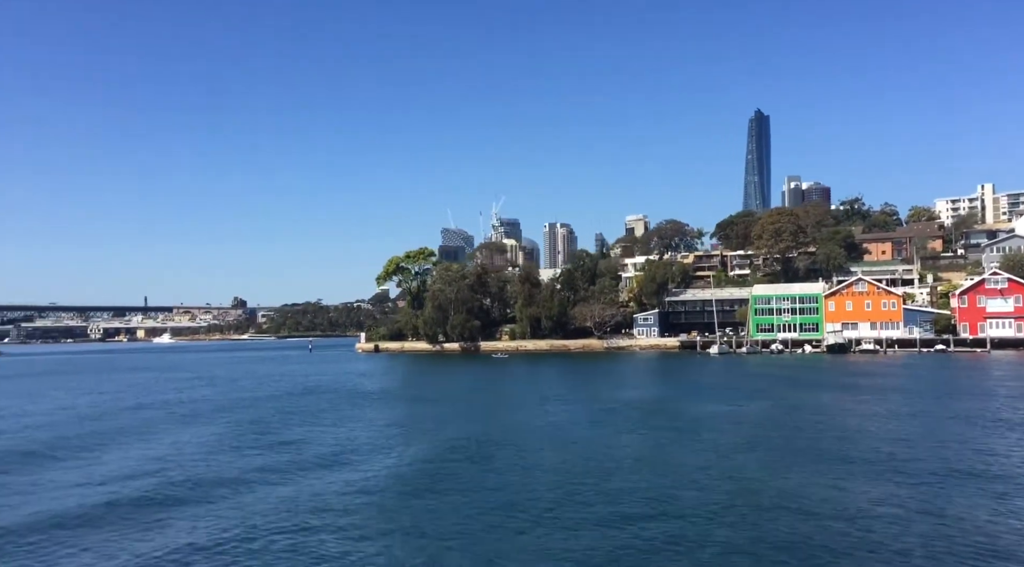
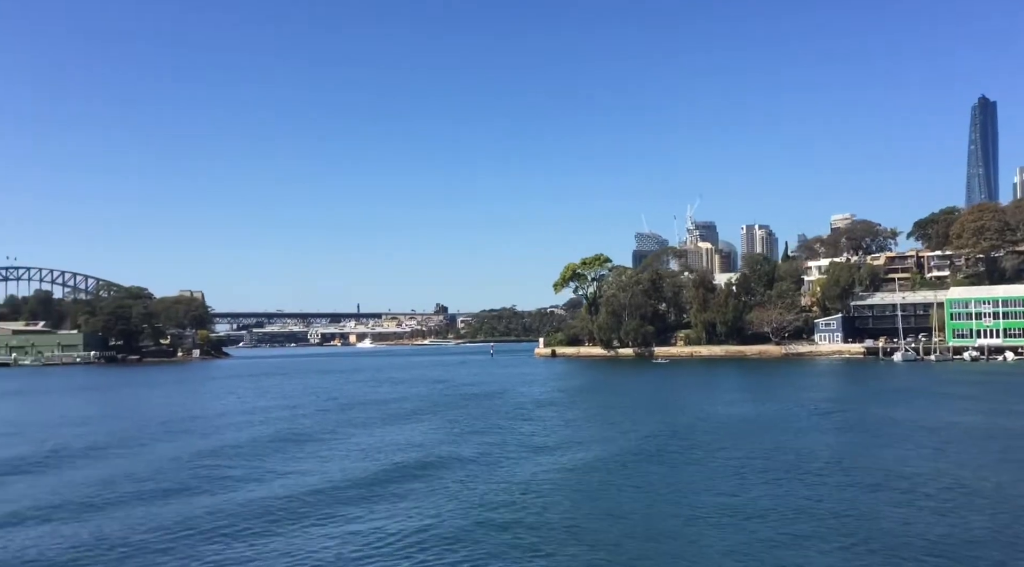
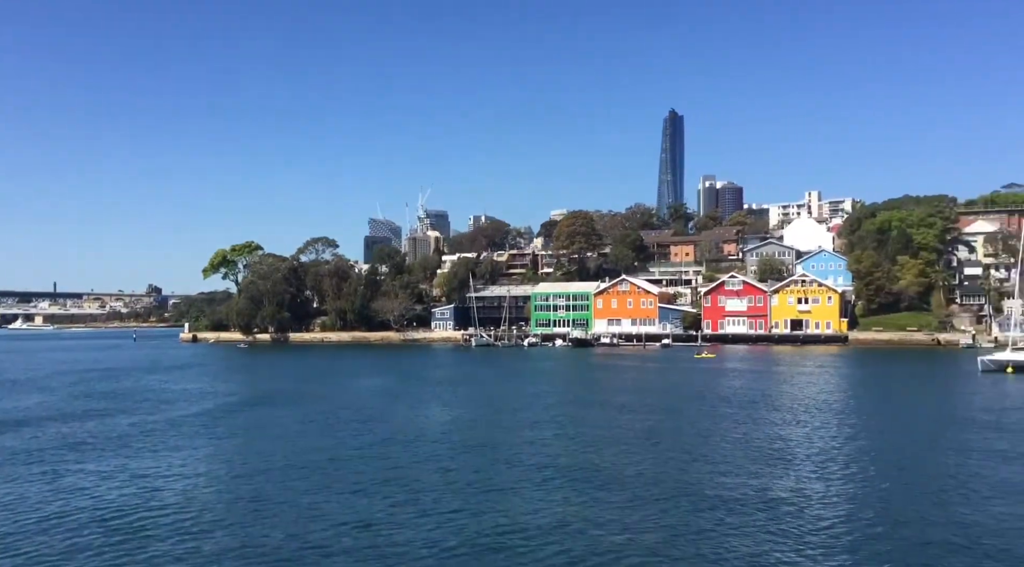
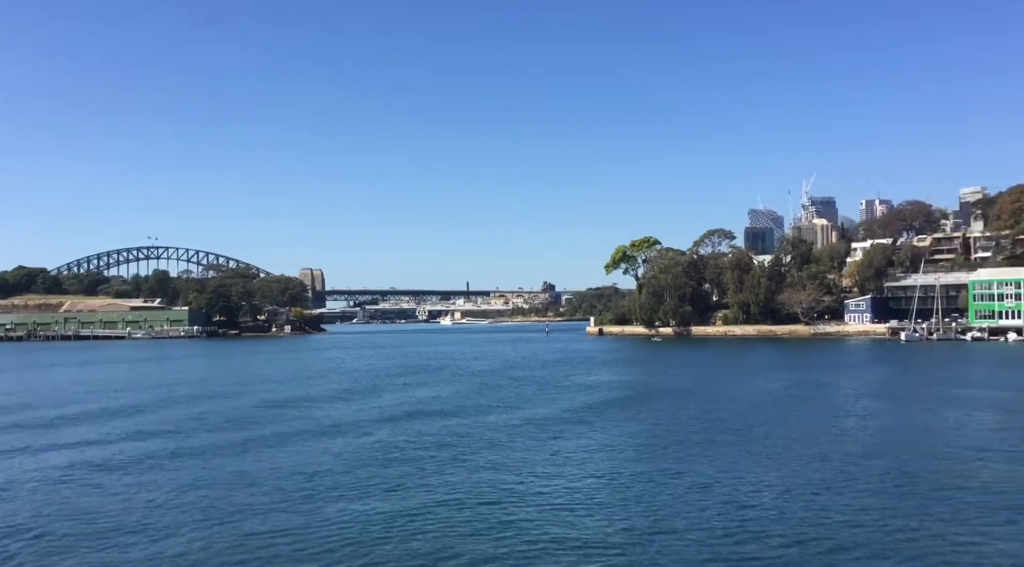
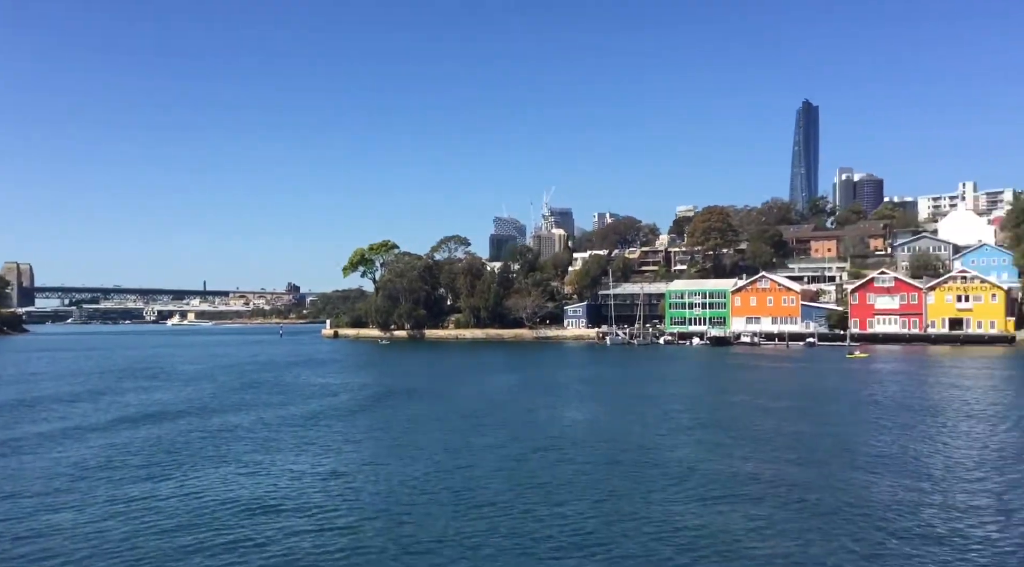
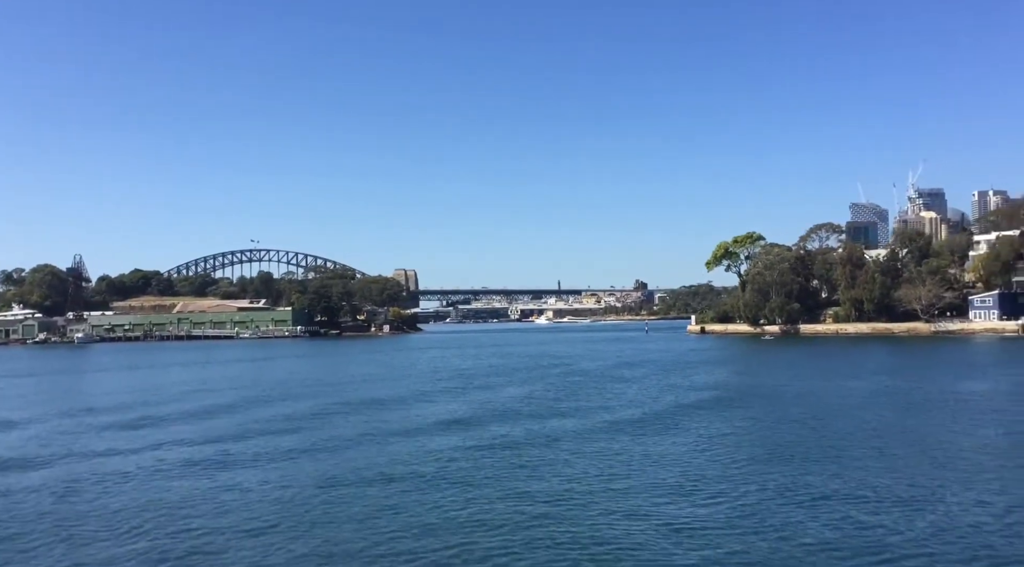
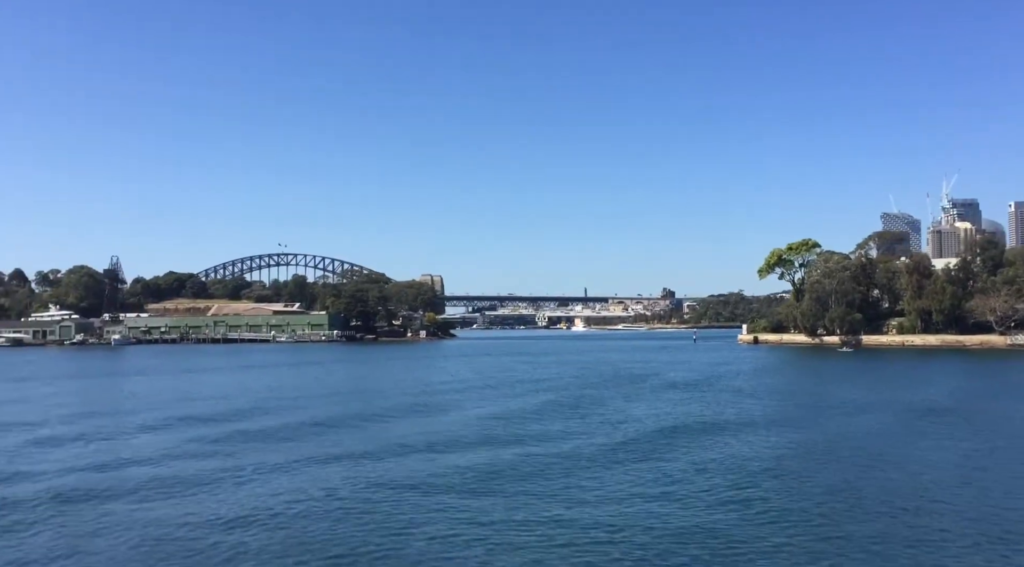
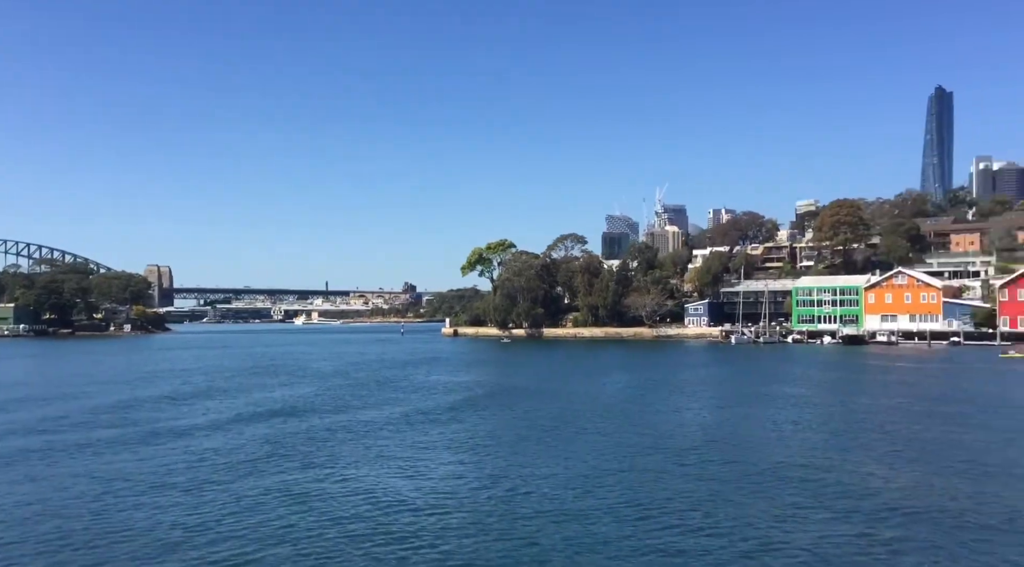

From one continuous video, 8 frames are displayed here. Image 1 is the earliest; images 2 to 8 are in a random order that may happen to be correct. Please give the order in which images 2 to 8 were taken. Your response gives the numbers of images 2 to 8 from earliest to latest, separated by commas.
2, 7, 6, 4, 8, 5, 3
